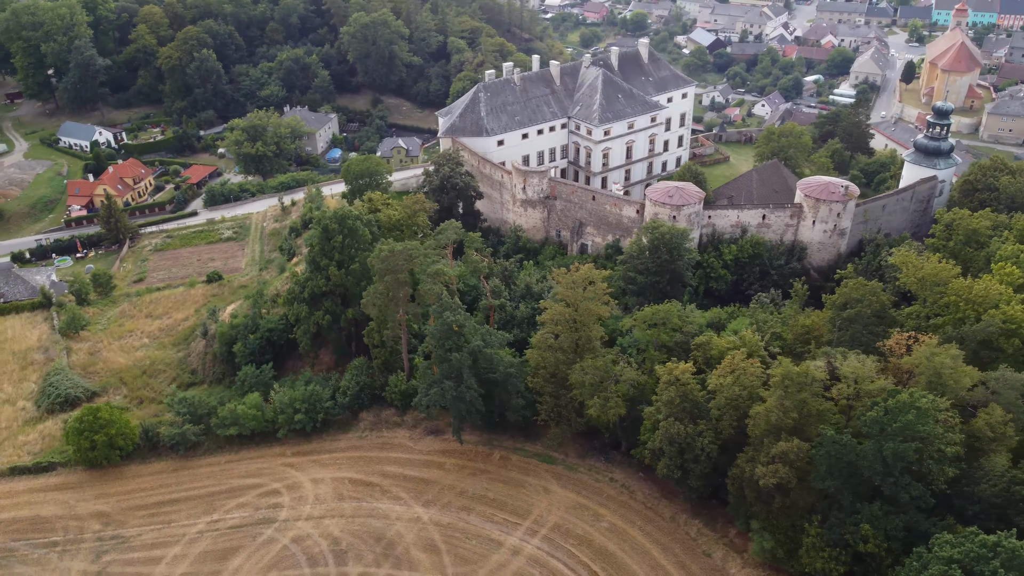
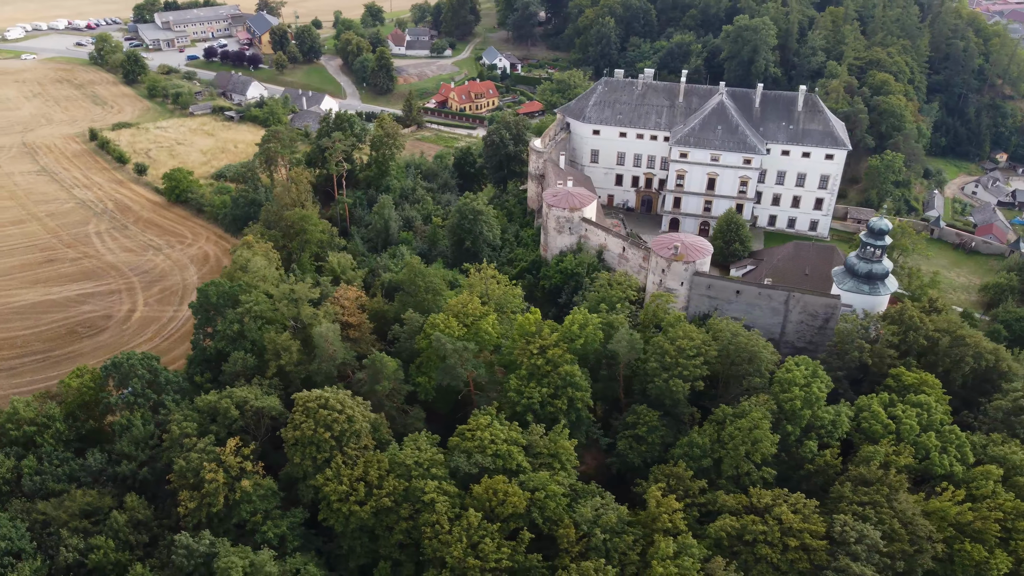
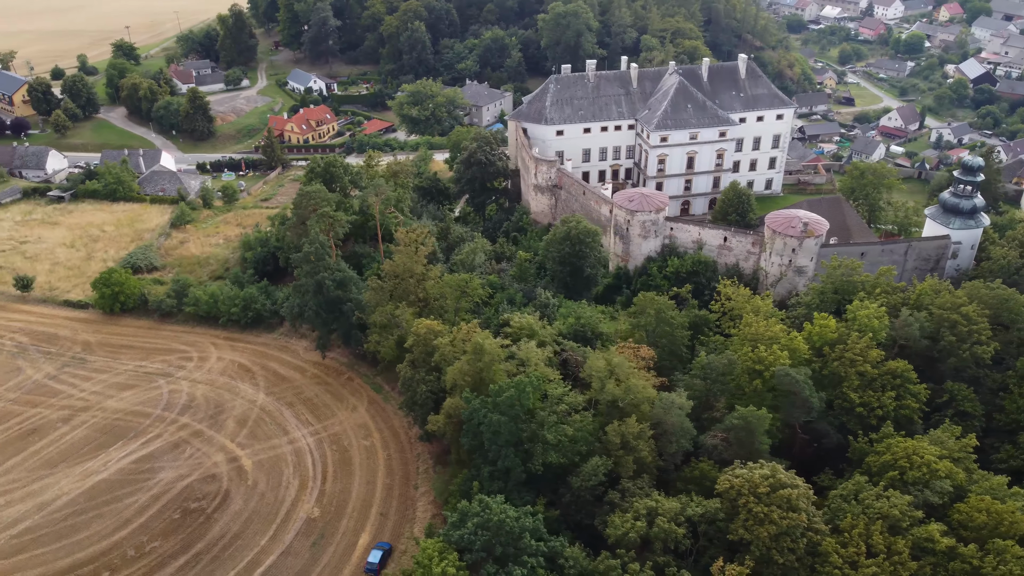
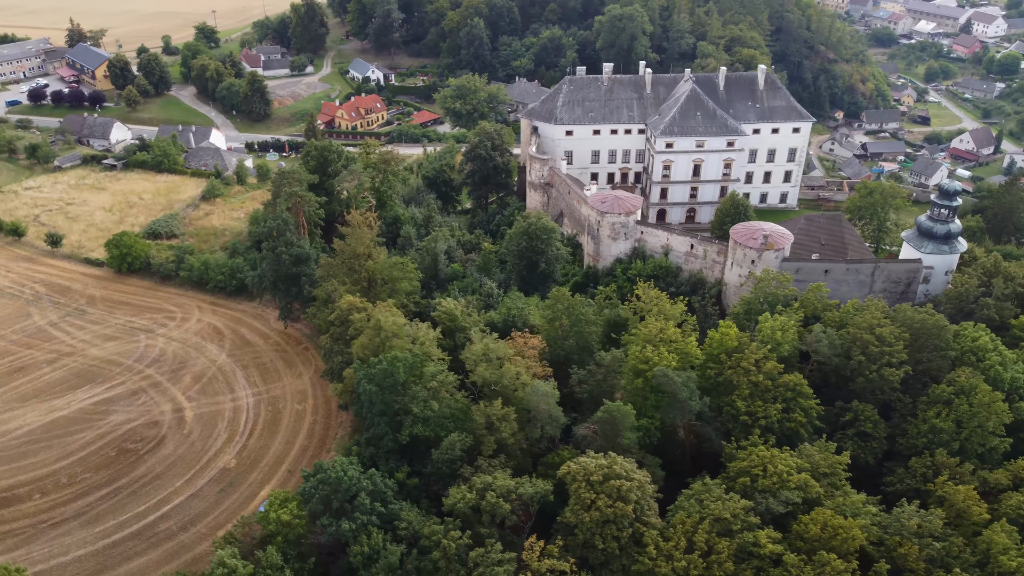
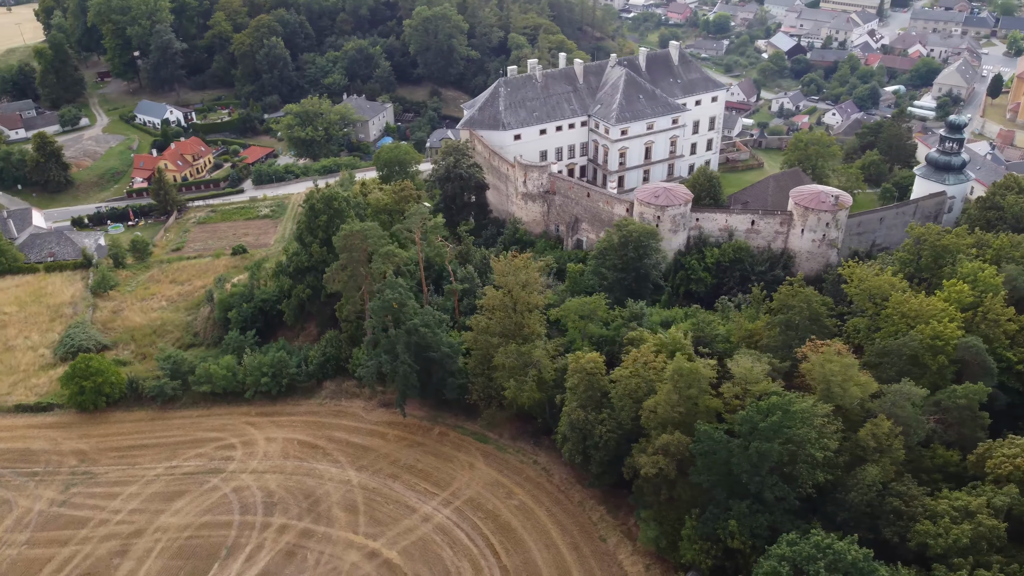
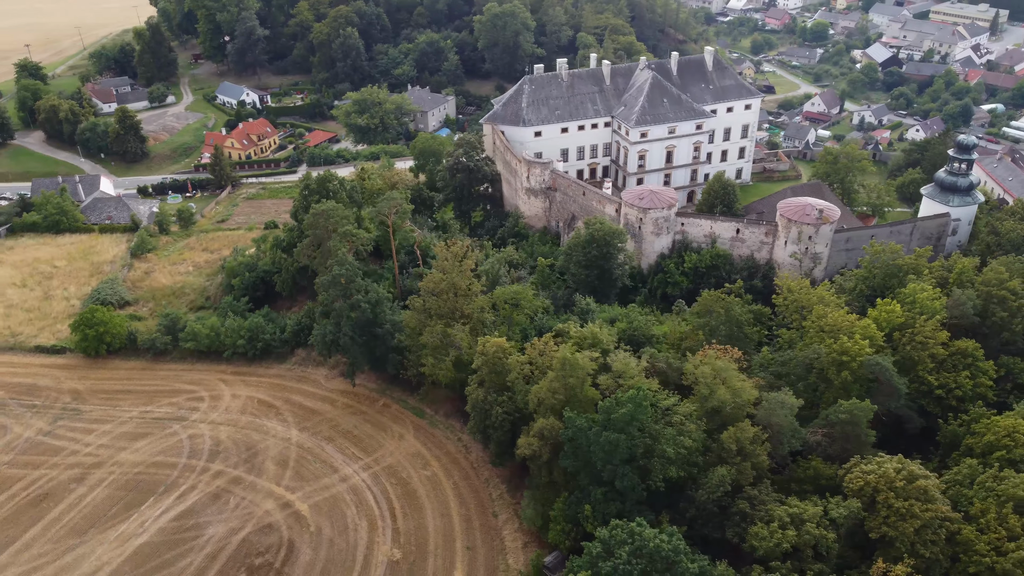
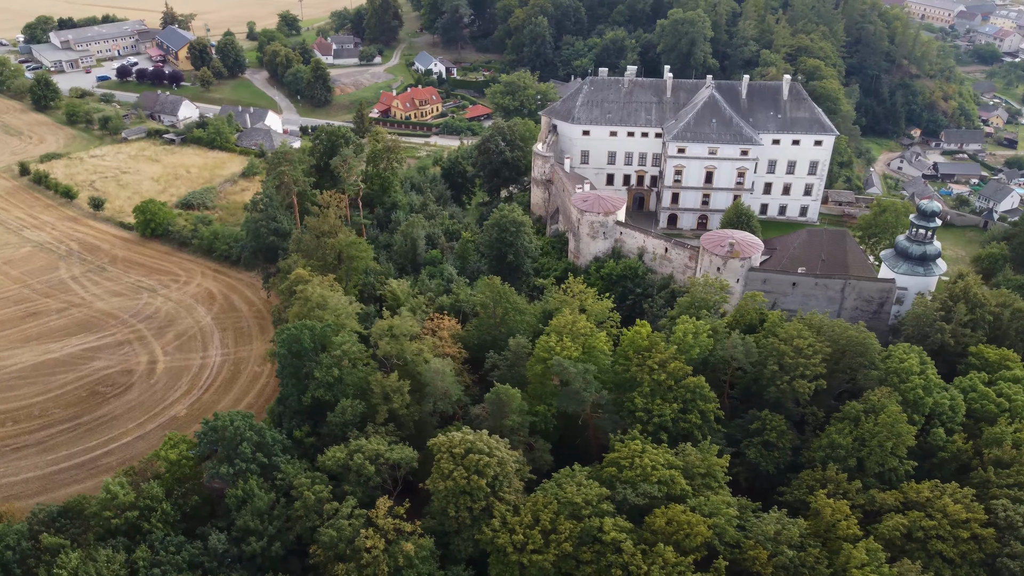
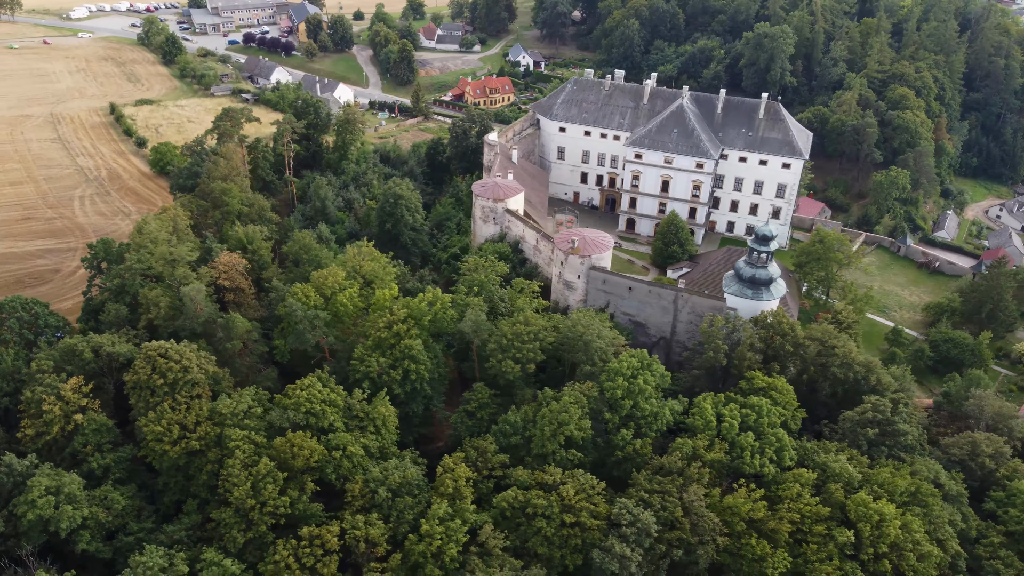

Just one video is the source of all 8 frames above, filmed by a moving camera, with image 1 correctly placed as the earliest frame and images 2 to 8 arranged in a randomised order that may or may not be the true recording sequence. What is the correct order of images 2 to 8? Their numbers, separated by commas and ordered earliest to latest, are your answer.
5, 6, 3, 4, 7, 2, 8
